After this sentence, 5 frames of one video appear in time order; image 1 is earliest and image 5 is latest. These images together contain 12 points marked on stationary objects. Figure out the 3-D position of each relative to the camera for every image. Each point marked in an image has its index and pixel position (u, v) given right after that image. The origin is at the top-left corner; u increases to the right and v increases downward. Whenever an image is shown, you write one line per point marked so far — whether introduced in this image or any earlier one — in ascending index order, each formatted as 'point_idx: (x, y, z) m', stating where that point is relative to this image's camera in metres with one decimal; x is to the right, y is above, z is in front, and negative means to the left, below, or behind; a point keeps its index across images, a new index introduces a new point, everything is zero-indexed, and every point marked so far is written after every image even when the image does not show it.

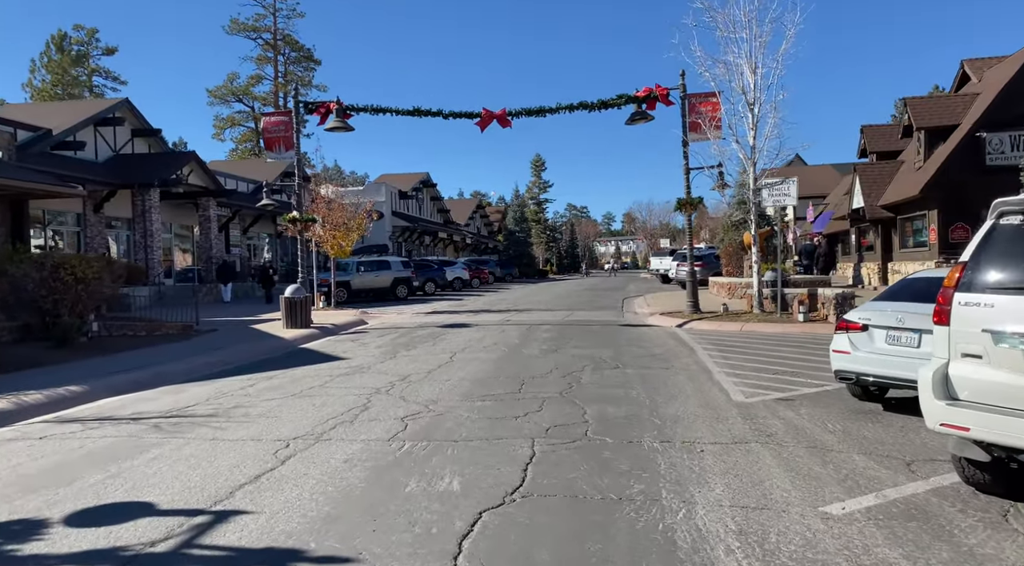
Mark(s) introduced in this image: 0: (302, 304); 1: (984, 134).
0: (-5.2, -0.5, +18.4) m
1: (+12.3, +3.9, +19.3) m
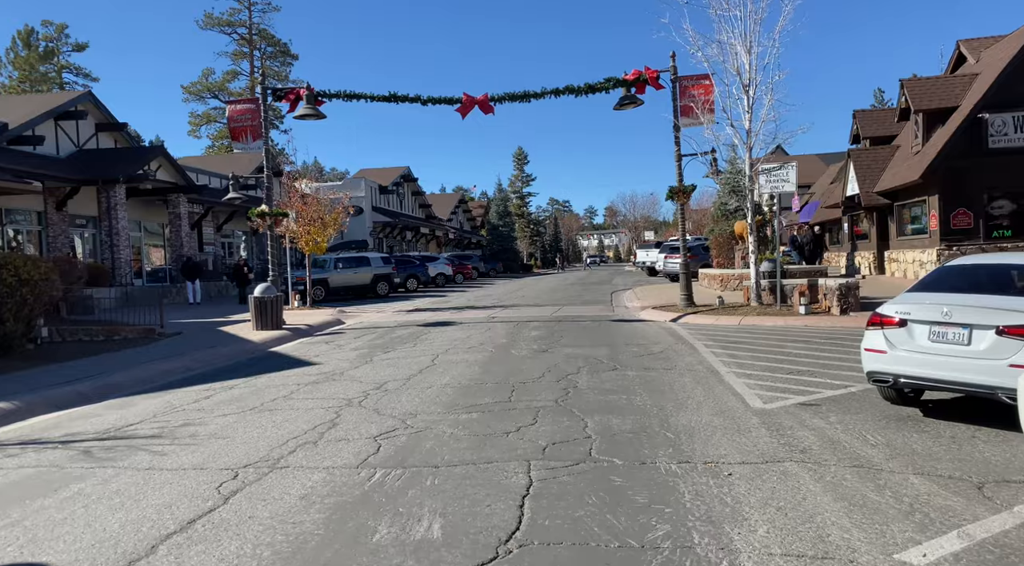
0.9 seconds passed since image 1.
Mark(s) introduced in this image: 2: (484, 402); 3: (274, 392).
0: (-5.6, -0.5, +17.2) m
1: (+11.9, +4.2, +18.4) m
2: (-0.3, -1.3, +8.2) m
3: (-3.1, -1.4, +9.7) m
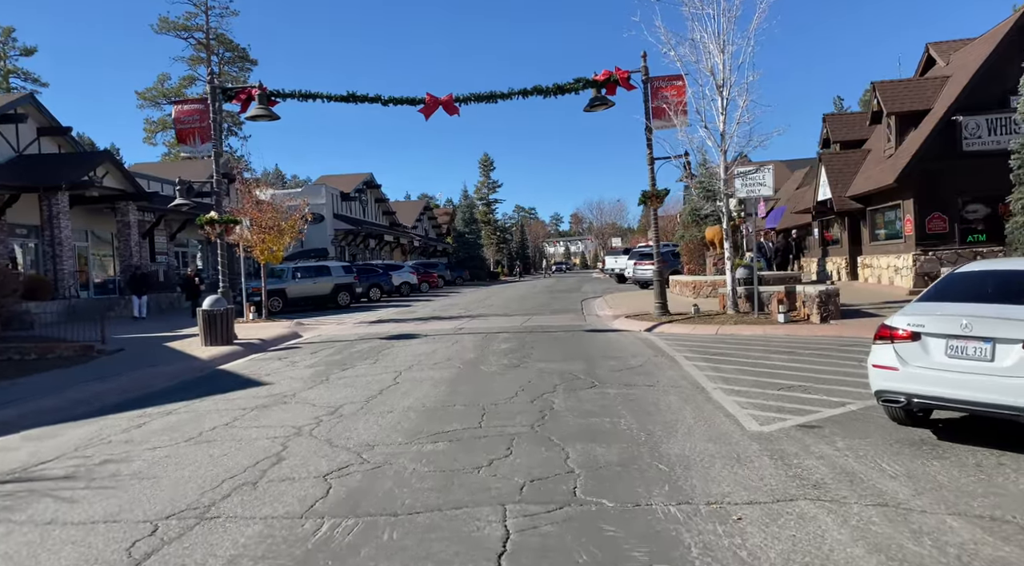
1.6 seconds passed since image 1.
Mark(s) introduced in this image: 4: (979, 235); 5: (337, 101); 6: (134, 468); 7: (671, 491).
0: (-6.3, -0.7, +16.1) m
1: (+11.0, +4.1, +18.2) m
2: (-0.6, -1.4, +7.3) m
3: (-3.5, -1.6, +8.7) m
4: (+11.9, +1.2, +18.8) m
5: (-4.0, +4.2, +17.0) m
6: (-3.3, -1.6, +6.5) m
7: (+1.1, -1.5, +5.2) m
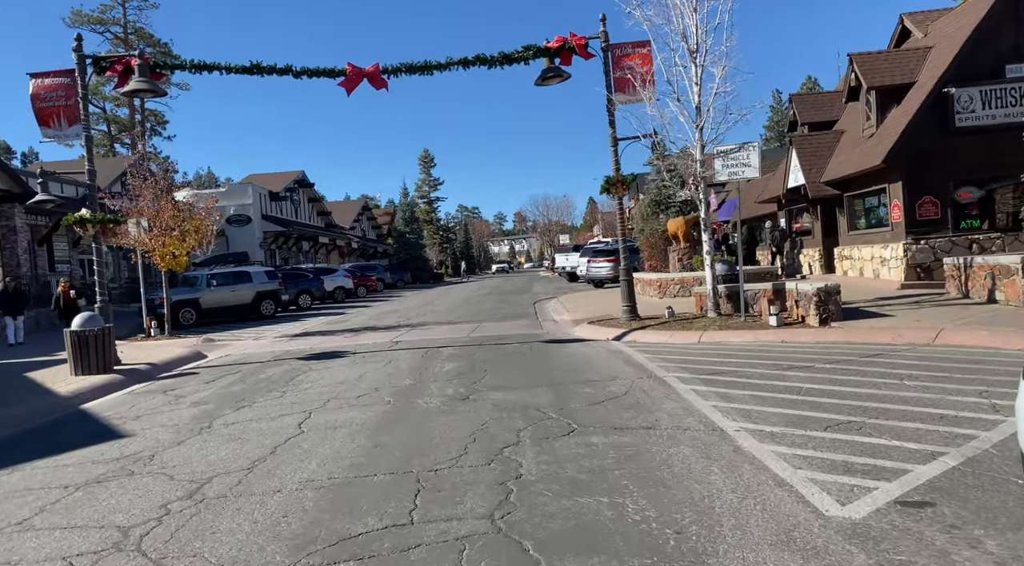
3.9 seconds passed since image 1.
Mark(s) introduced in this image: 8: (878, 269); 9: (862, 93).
0: (-7.3, -1.0, +13.0) m
1: (+9.7, +4.3, +16.3) m
2: (-0.9, -1.5, +4.6) m
3: (-3.9, -1.7, +5.8) m
4: (+10.6, +1.4, +17.1) m
5: (-5.2, +4.0, +14.1) m
6: (-3.6, -1.8, +3.7) m
7: (+0.9, -1.5, +2.7) m
8: (+9.1, +0.3, +18.4) m
9: (+9.1, +4.9, +19.2) m
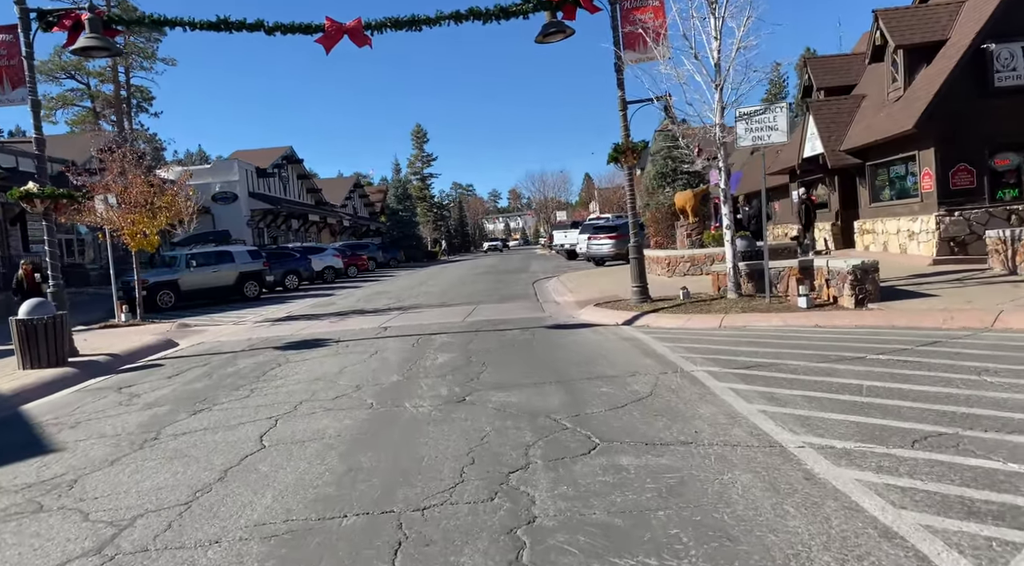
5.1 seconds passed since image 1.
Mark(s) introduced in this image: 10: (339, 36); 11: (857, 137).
0: (-7.3, -0.7, +11.6) m
1: (+9.7, +4.8, +14.9) m
2: (-0.9, -1.5, +3.3) m
3: (-3.8, -1.7, +4.4) m
4: (+10.6, +2.0, +15.7) m
5: (-5.2, +4.3, +12.5) m
6: (-3.5, -1.8, +2.3) m
7: (+1.0, -1.5, +1.4) m
8: (+9.0, +0.9, +17.0) m
9: (+9.0, +5.5, +17.8) m
10: (-2.9, +4.1, +12.3) m
11: (+8.5, +3.6, +18.1) m
